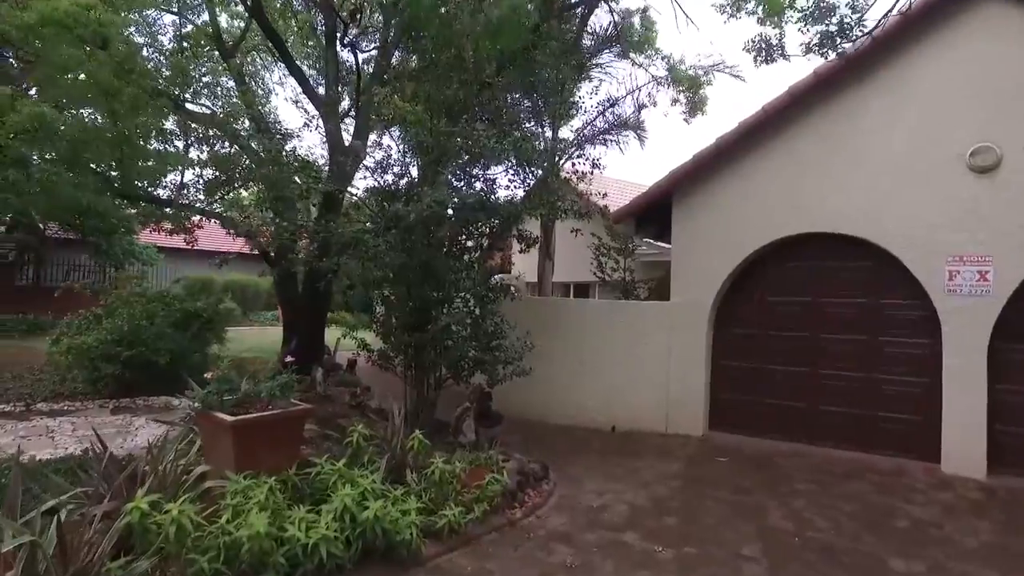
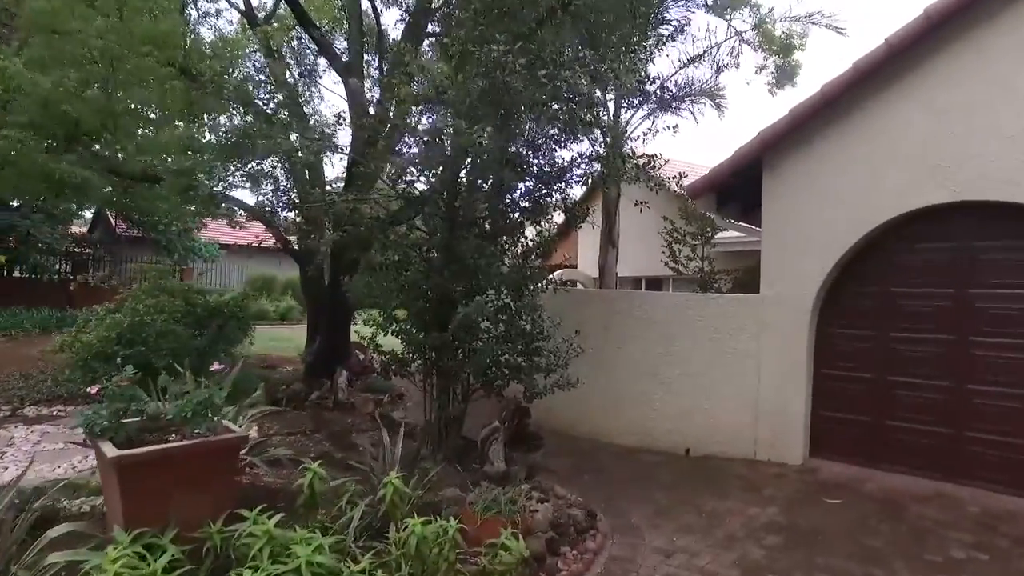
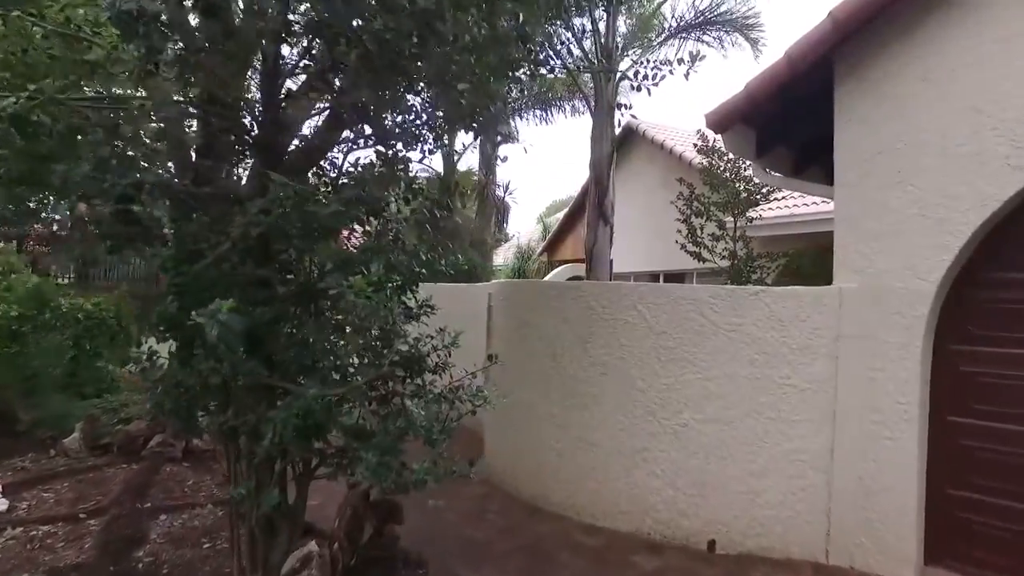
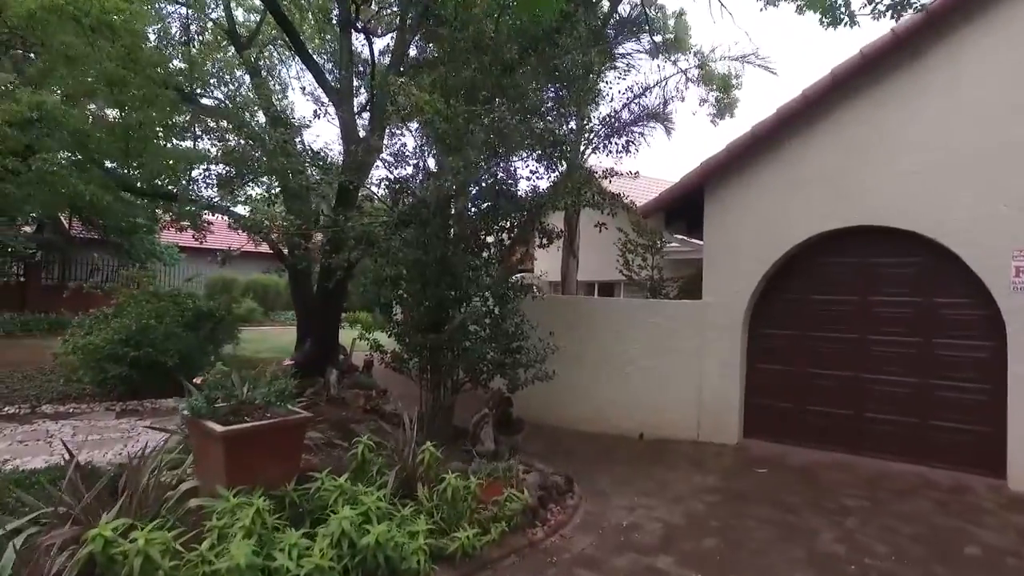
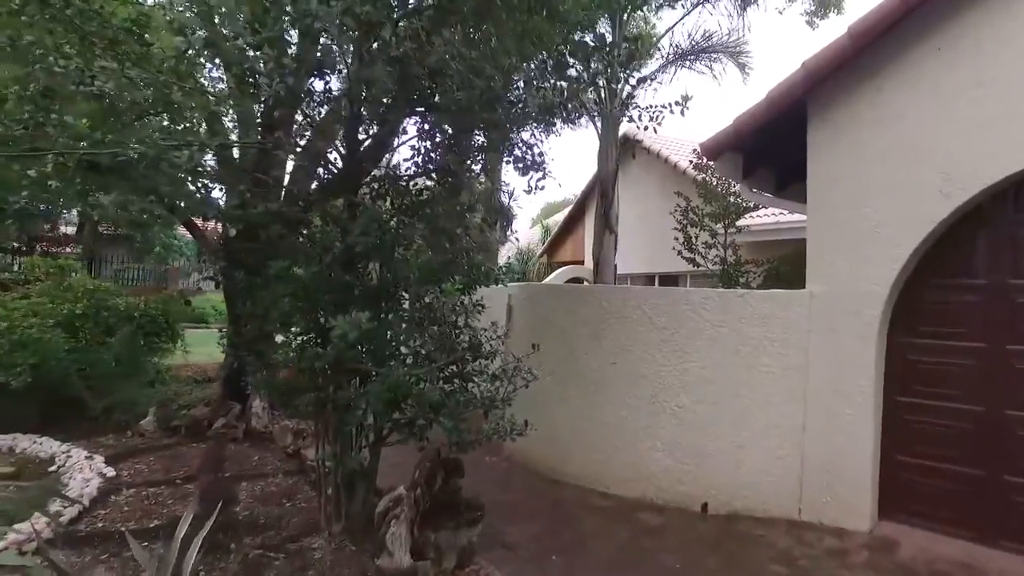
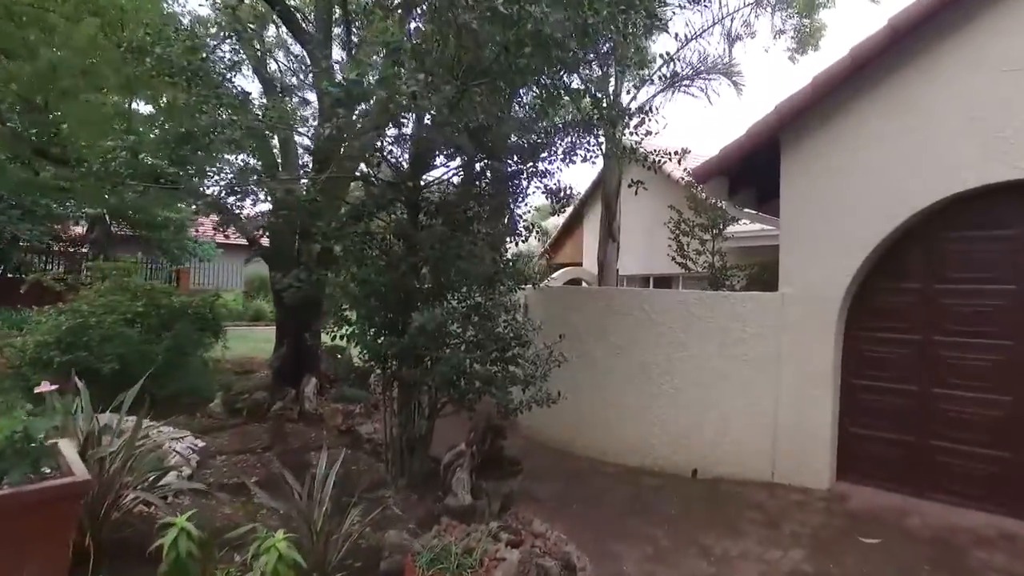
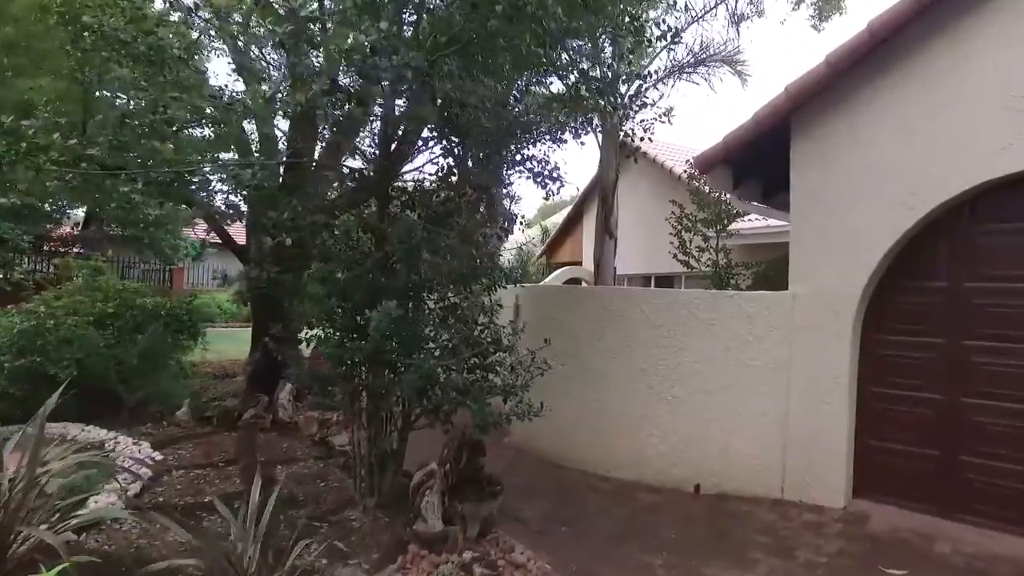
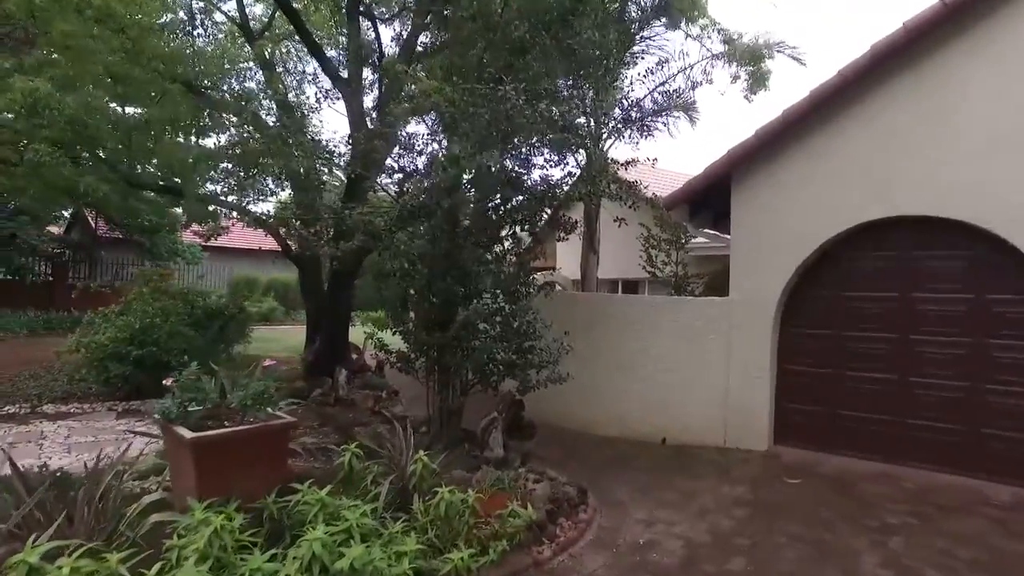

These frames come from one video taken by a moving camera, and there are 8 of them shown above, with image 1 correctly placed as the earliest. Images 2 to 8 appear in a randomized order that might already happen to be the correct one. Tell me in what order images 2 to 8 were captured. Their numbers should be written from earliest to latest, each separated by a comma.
4, 8, 2, 6, 7, 5, 3
